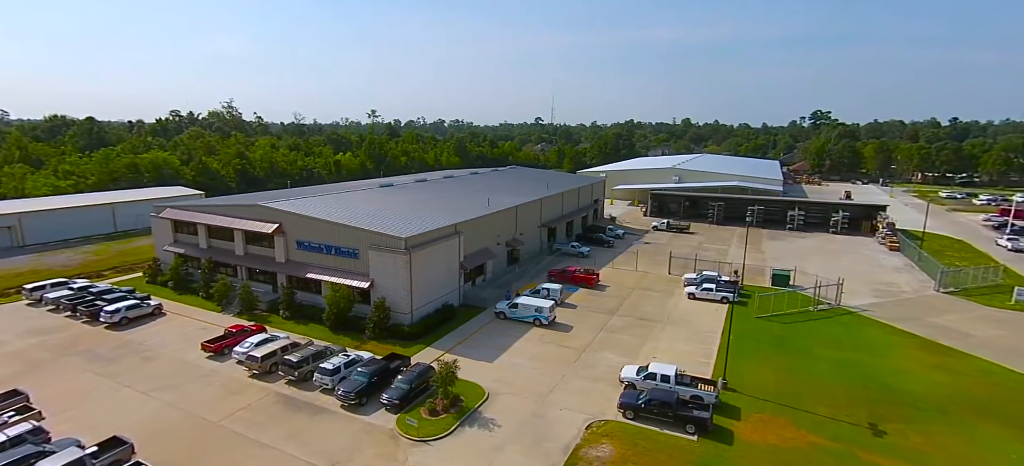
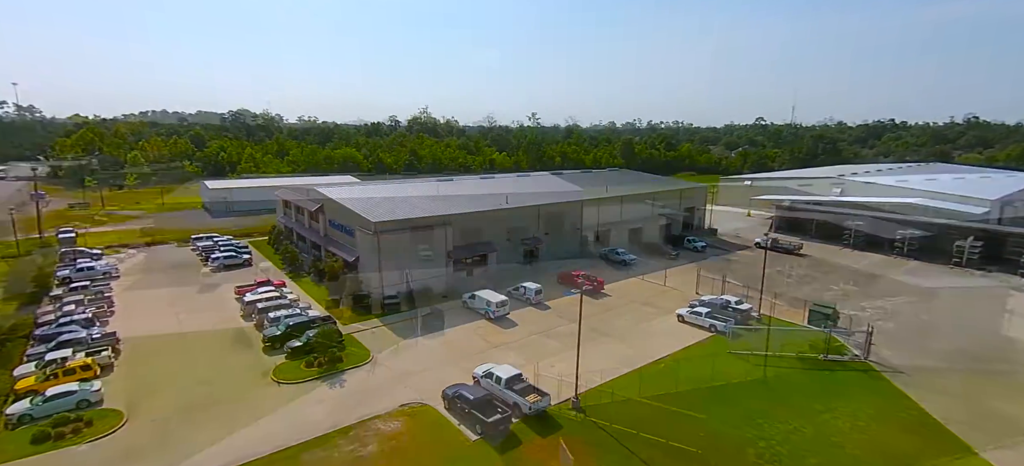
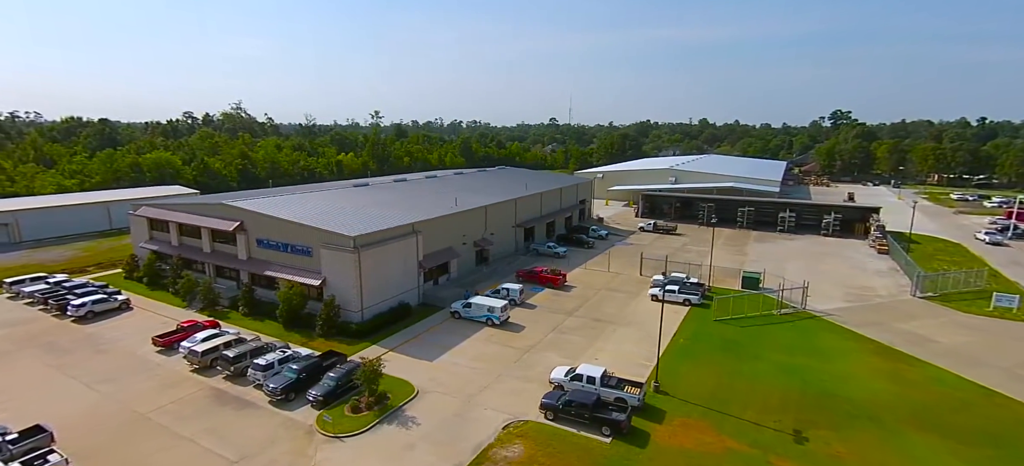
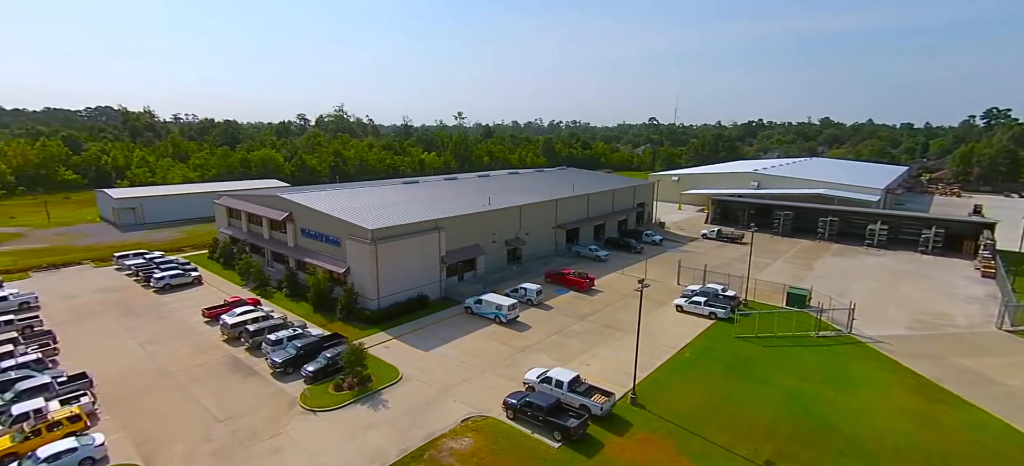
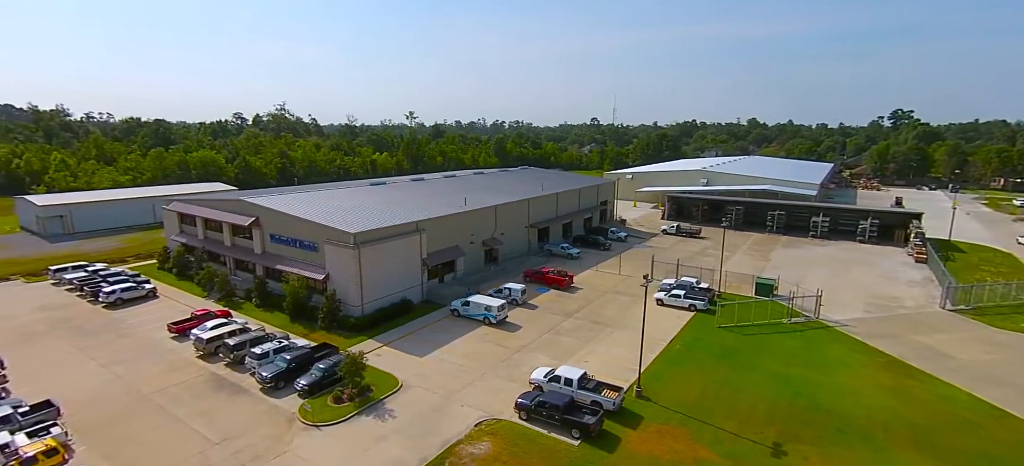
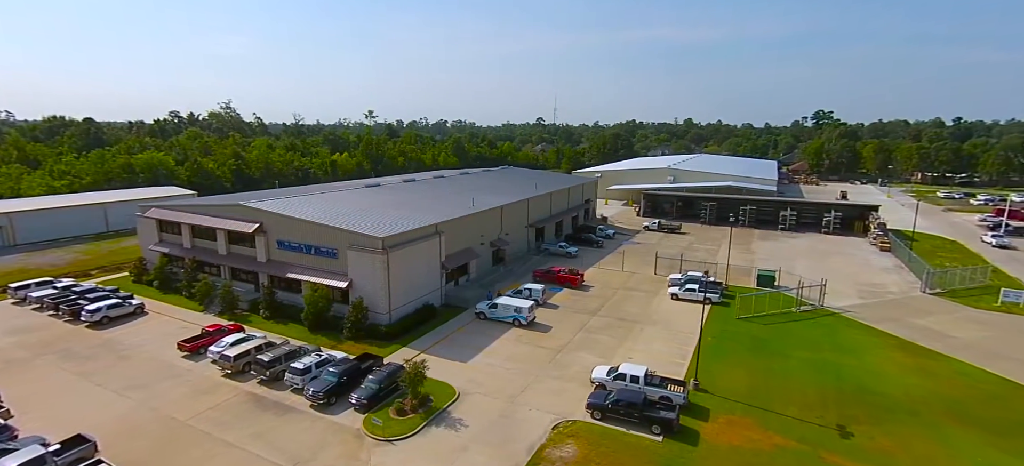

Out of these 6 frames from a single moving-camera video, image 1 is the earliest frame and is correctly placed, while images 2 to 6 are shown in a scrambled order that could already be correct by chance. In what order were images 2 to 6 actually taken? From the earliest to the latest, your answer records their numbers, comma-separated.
6, 3, 5, 4, 2
